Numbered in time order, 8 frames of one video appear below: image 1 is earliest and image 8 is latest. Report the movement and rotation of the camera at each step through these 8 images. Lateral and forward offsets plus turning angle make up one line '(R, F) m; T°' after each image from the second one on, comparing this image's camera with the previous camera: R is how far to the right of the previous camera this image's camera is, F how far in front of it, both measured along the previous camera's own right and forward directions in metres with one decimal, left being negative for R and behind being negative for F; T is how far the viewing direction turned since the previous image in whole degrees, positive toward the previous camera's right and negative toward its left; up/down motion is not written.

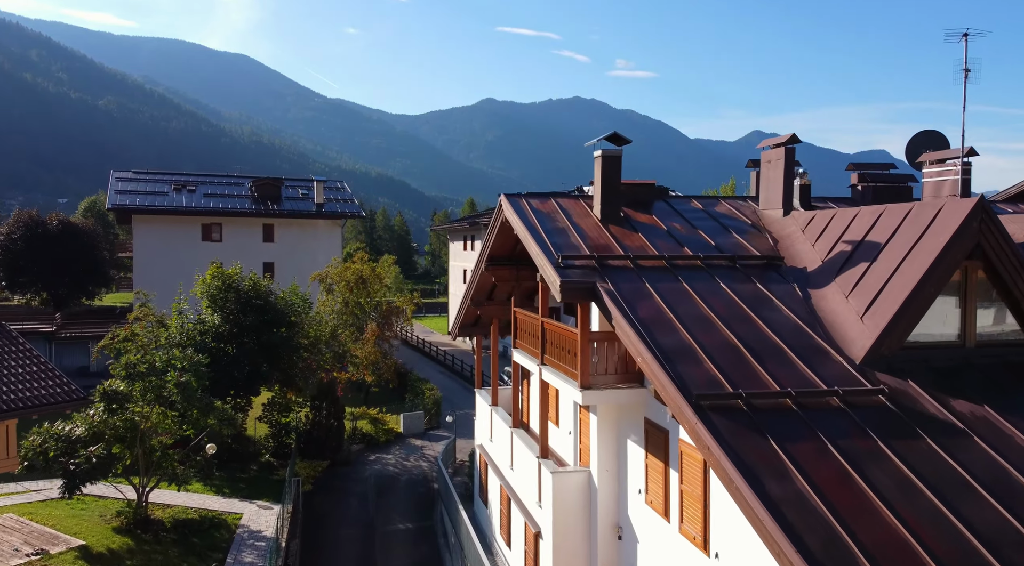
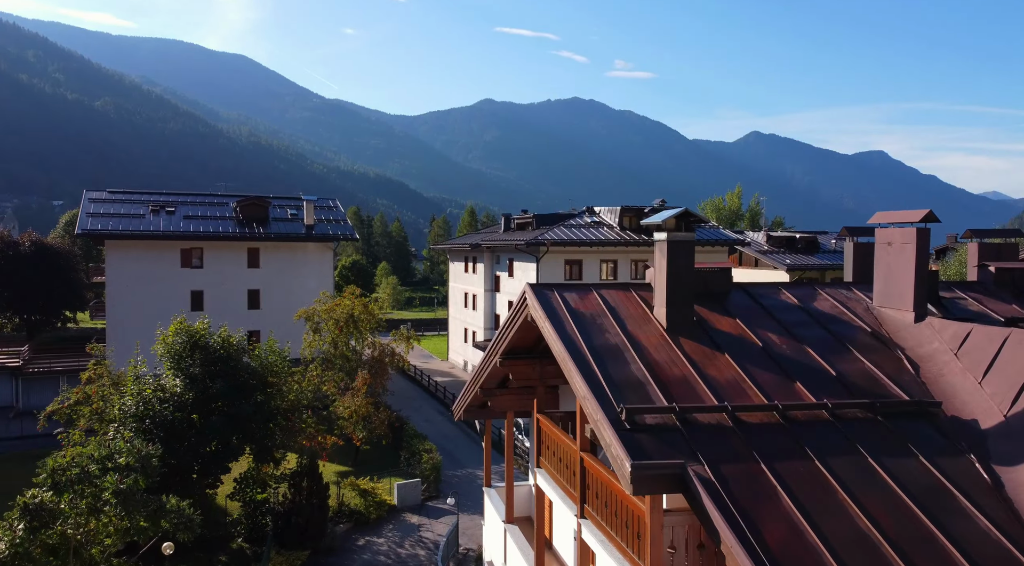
(-0.3, +2.7) m; 0°
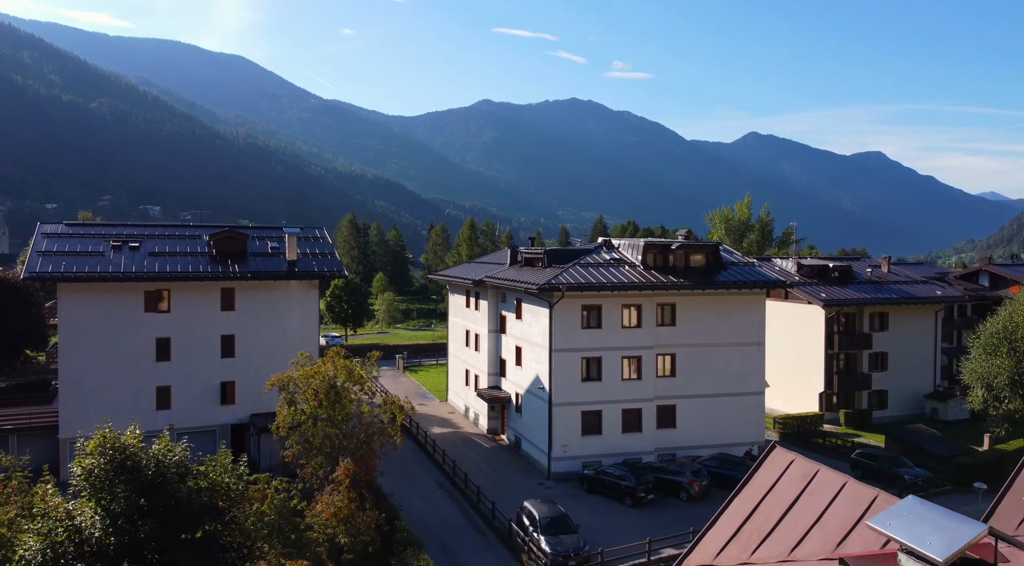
(-0.4, +3.8) m; 0°
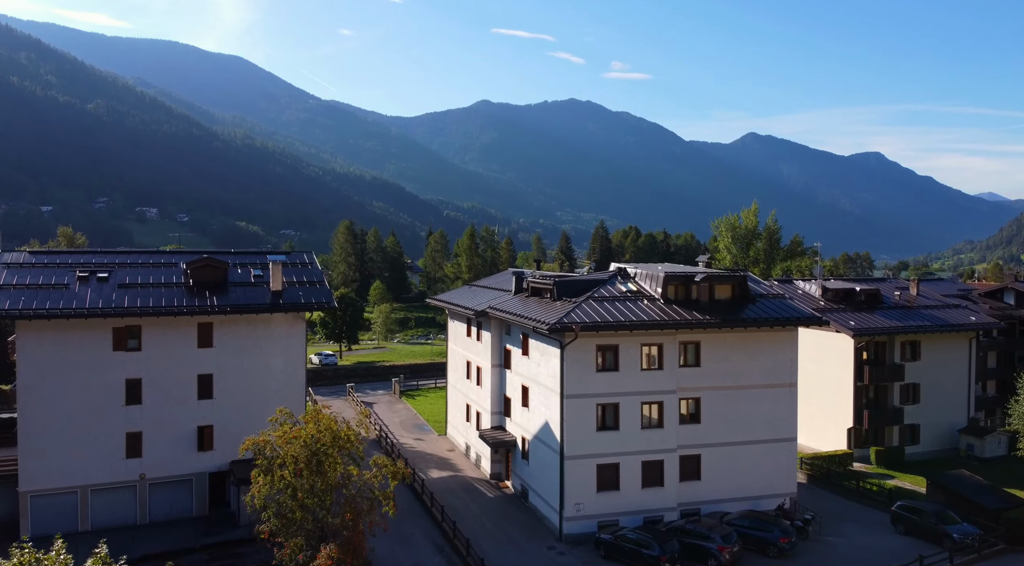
(-0.2, +2.6) m; 0°
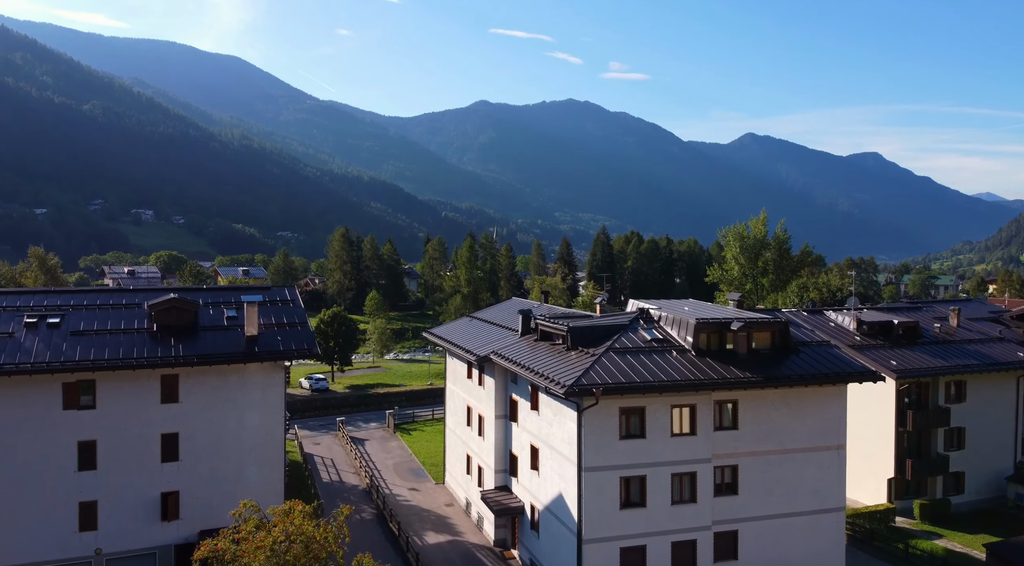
(-0.3, +3.3) m; 0°
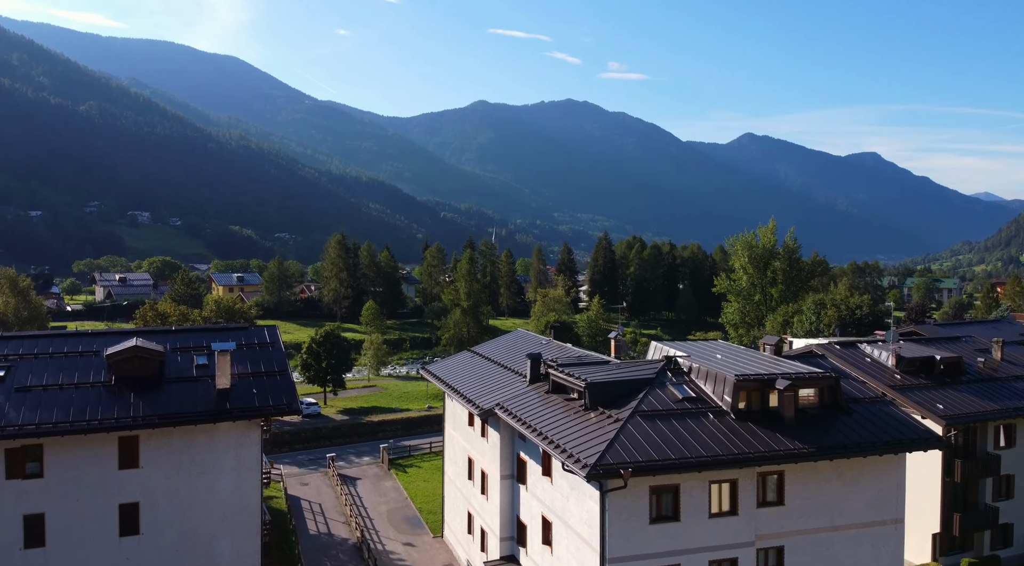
(-0.3, +3.0) m; 0°
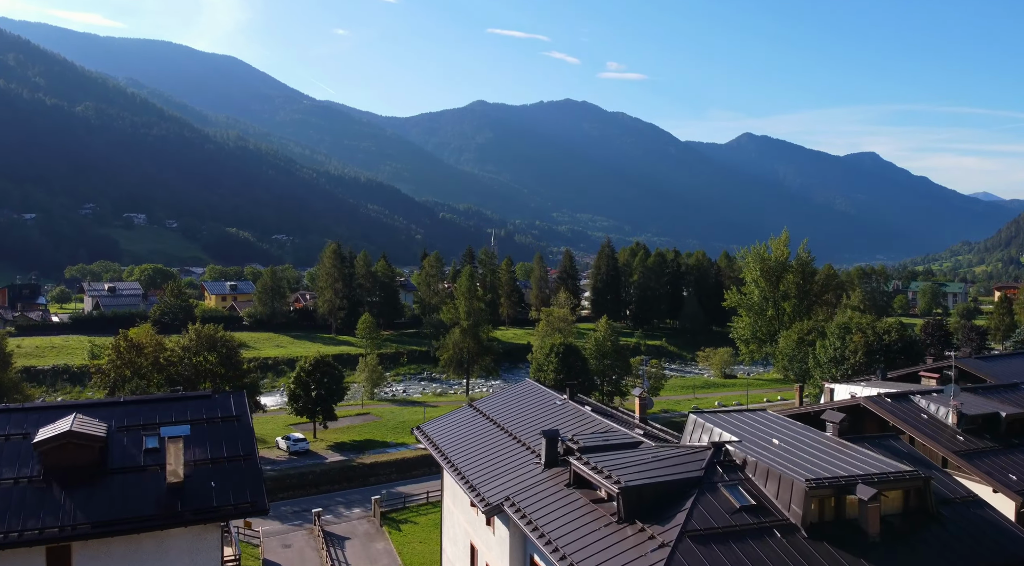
(-0.3, +3.8) m; 0°
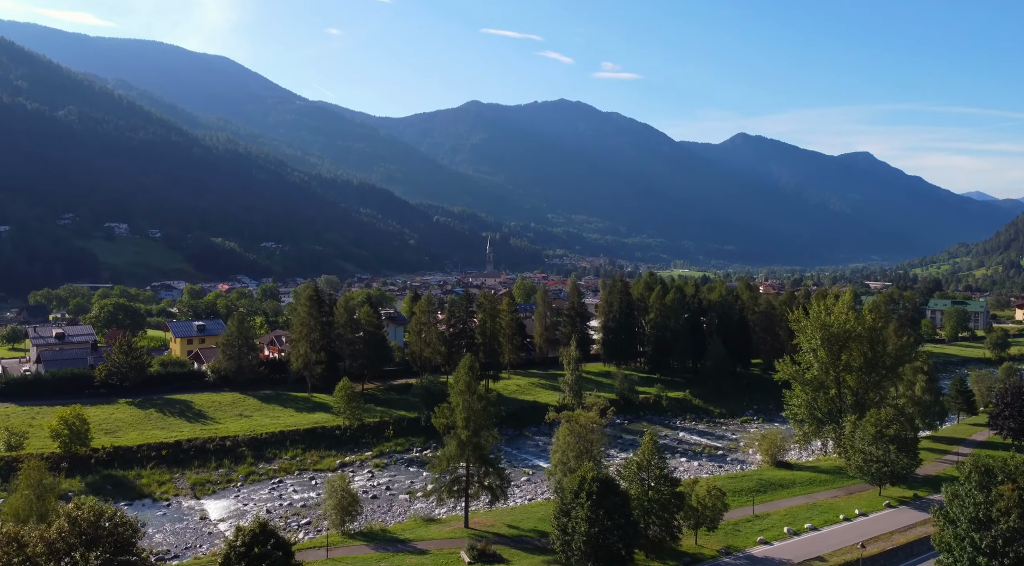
(-1.1, +15.2) m; 0°
